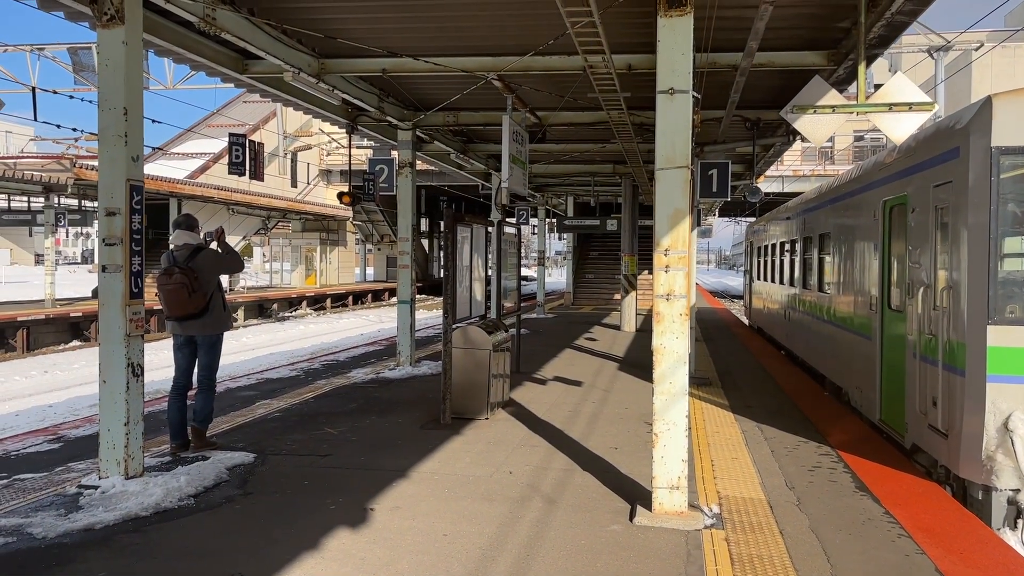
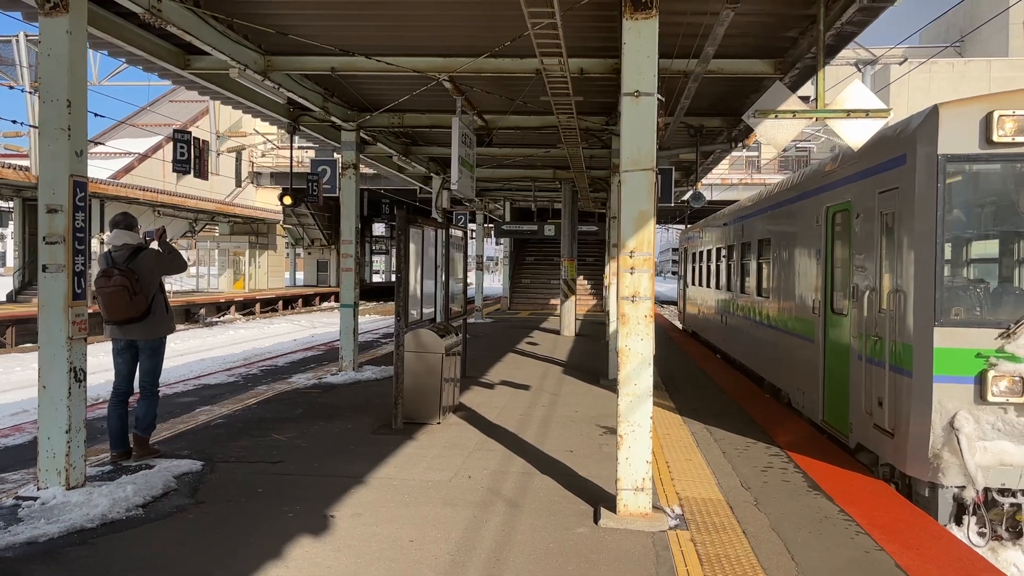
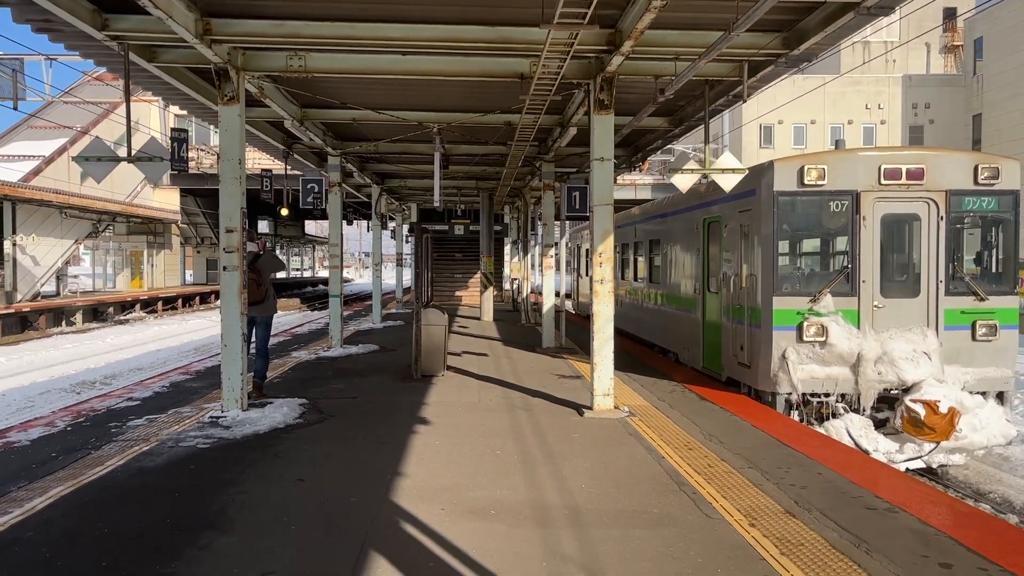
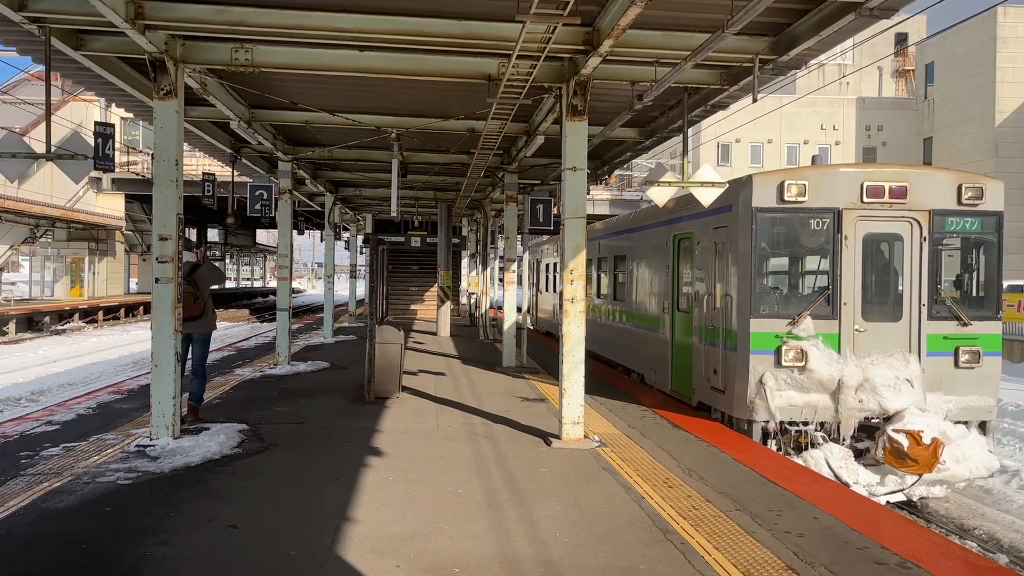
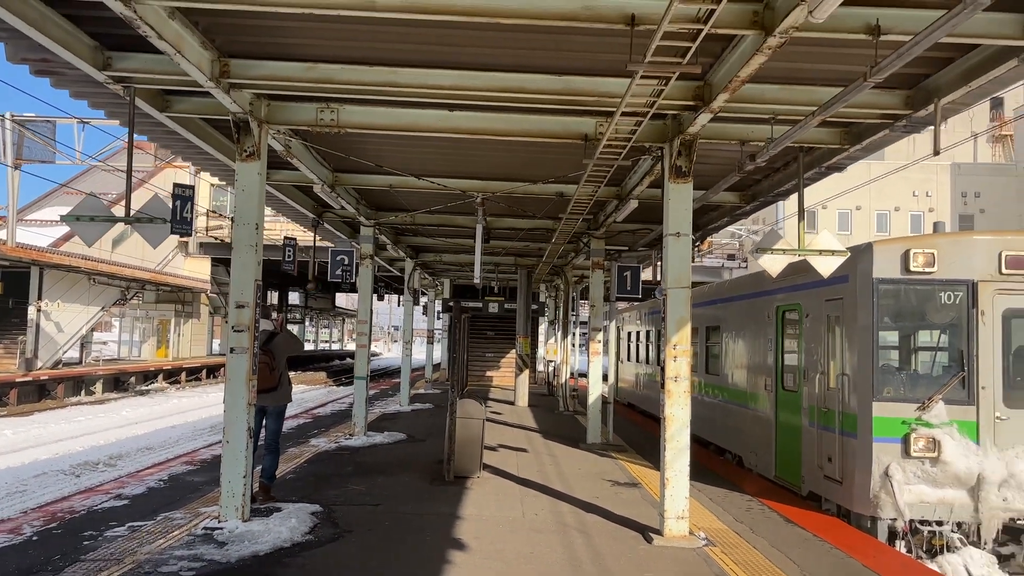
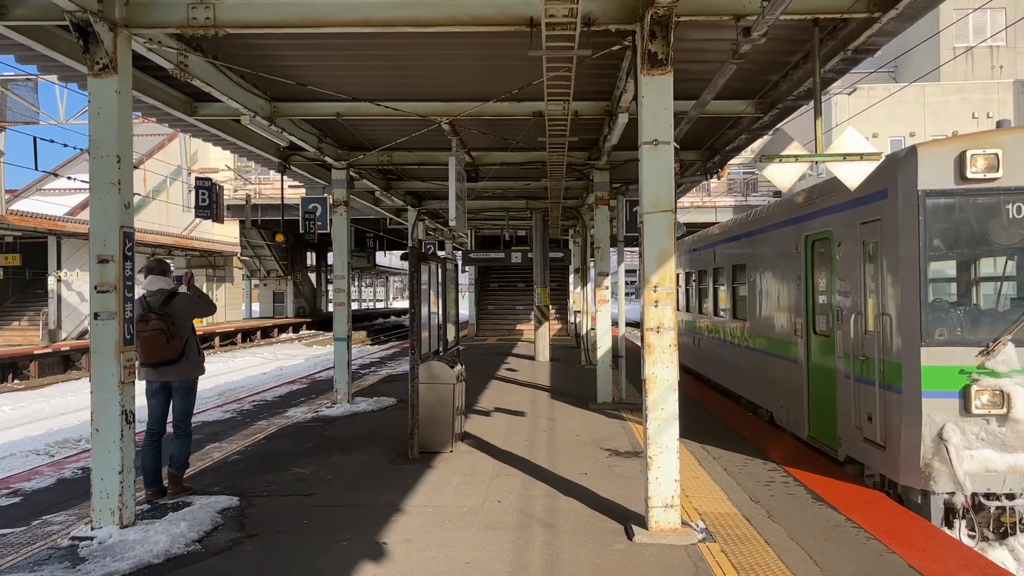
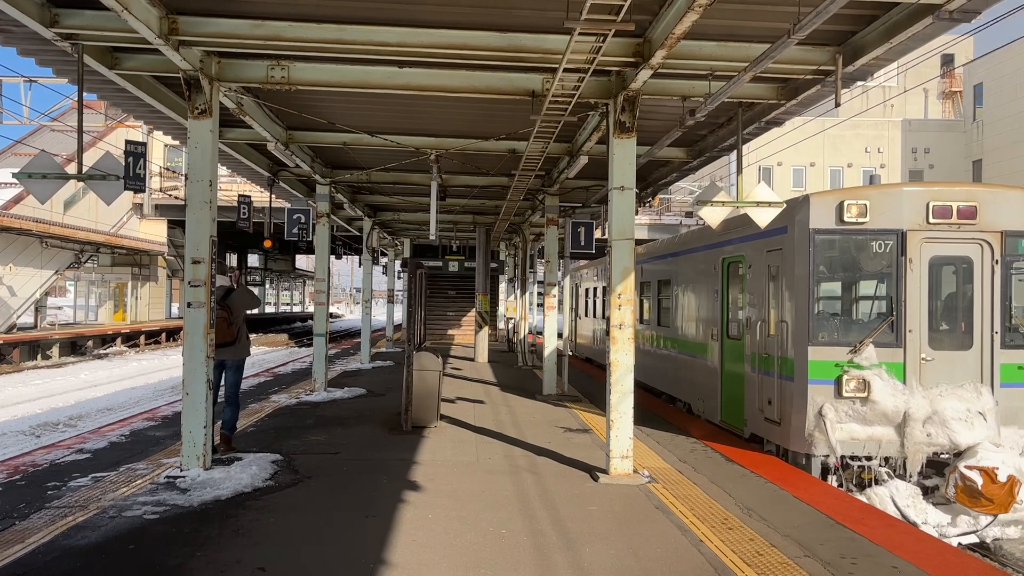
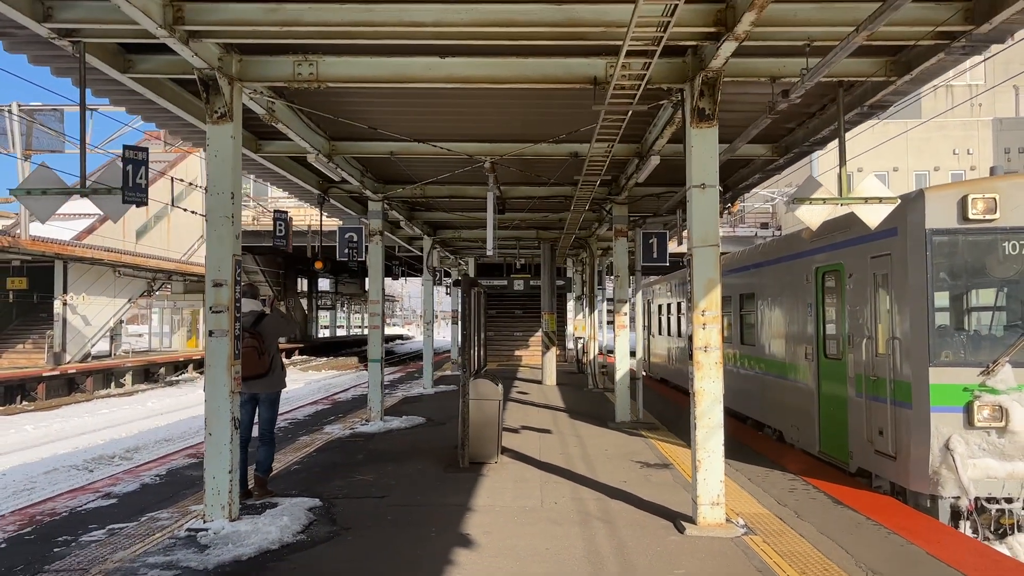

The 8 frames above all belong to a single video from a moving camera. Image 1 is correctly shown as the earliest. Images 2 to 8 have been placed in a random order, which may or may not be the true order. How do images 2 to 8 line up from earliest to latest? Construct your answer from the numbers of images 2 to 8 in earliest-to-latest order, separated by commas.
2, 6, 8, 5, 7, 4, 3
